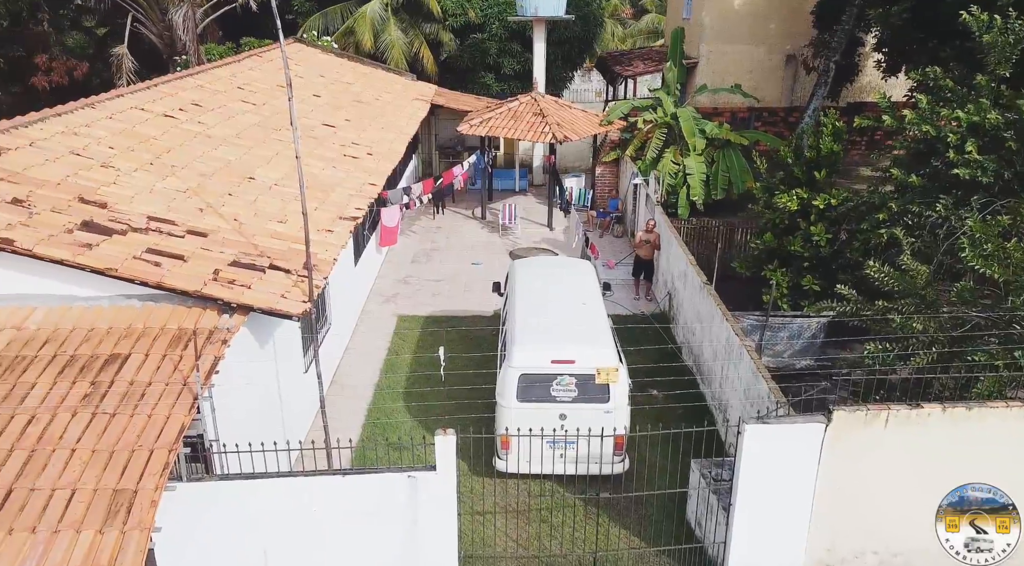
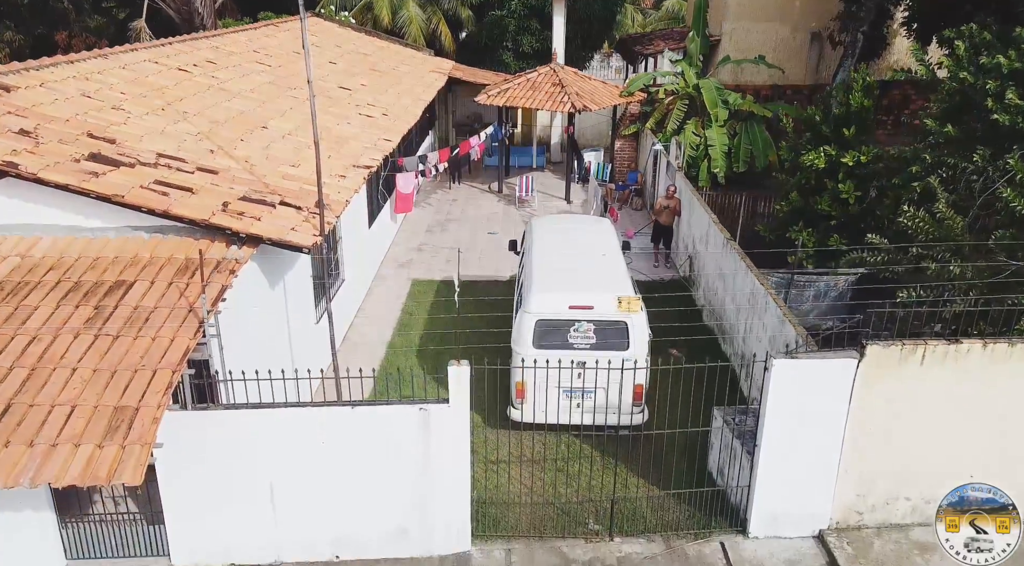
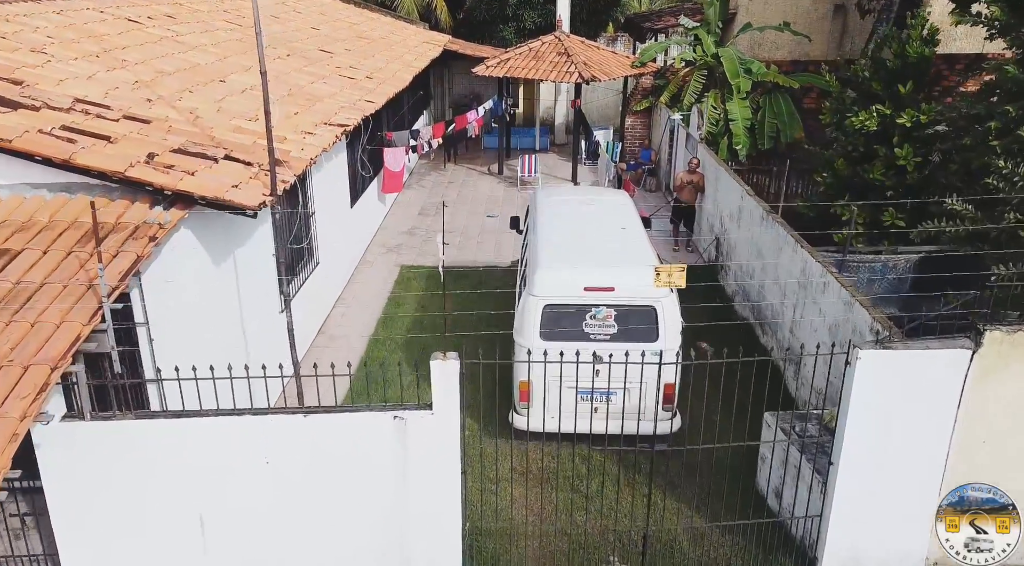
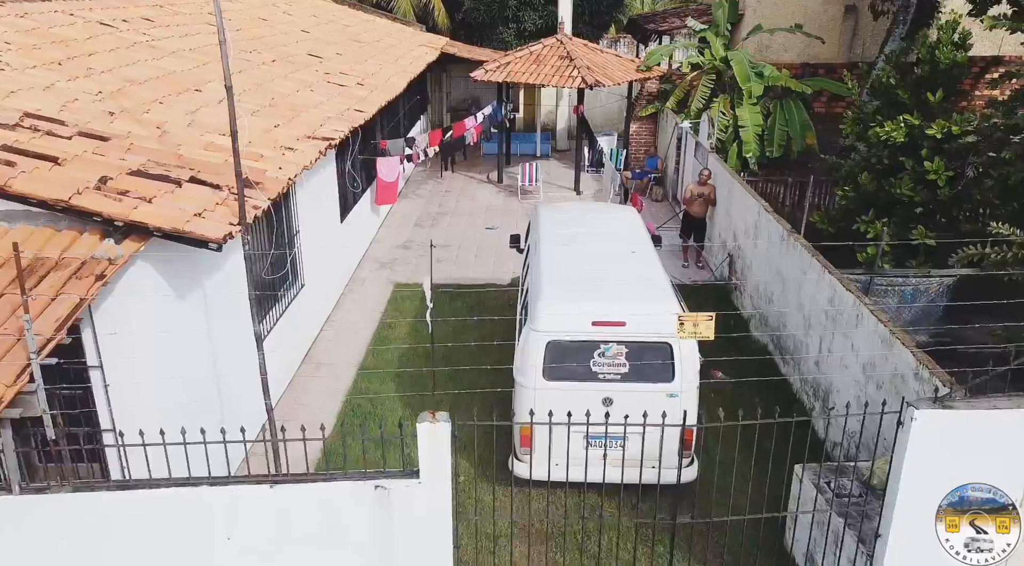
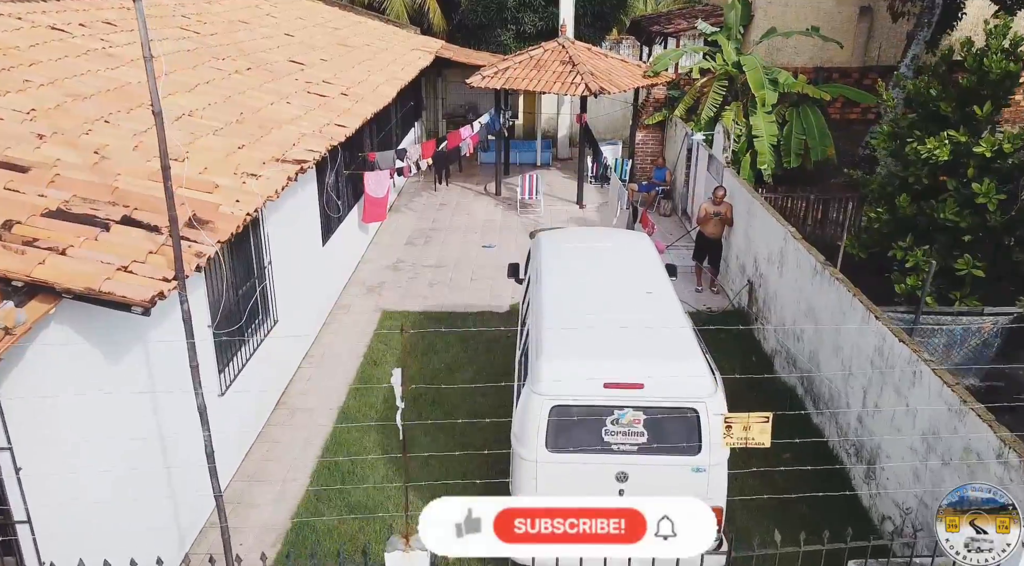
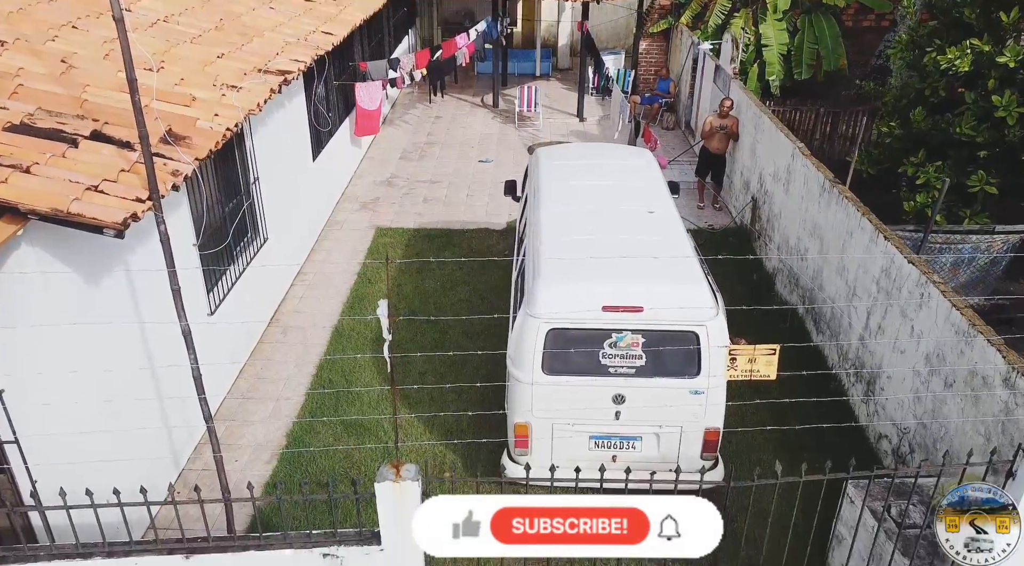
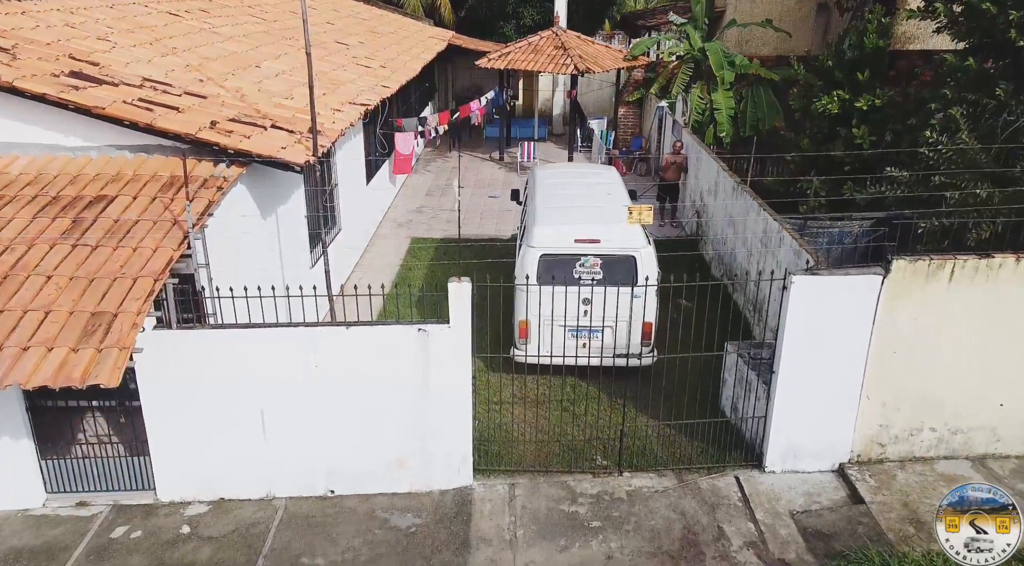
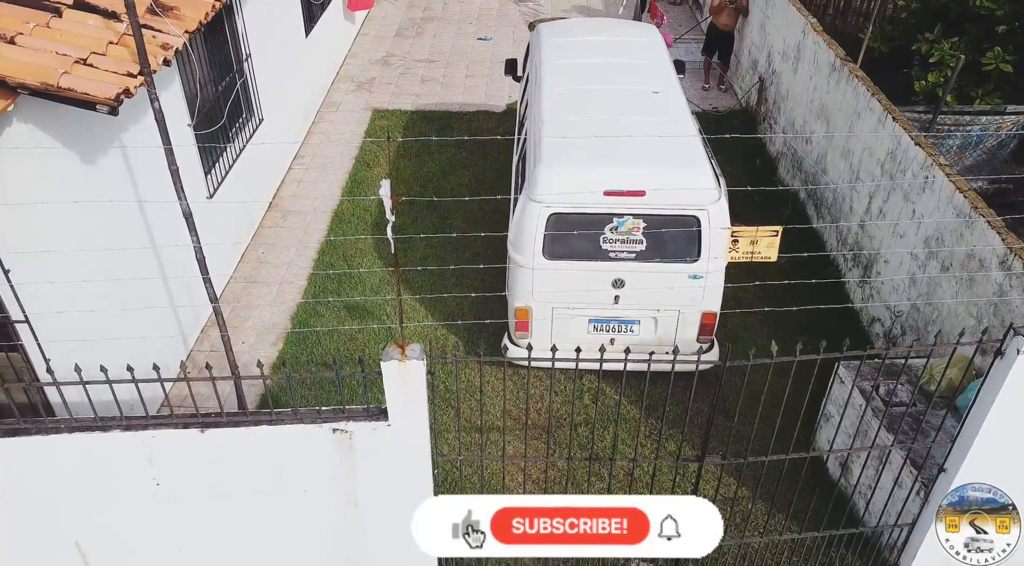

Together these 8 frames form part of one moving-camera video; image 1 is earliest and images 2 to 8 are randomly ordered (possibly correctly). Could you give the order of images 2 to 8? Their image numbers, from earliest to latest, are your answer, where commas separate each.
2, 7, 3, 4, 5, 6, 8
